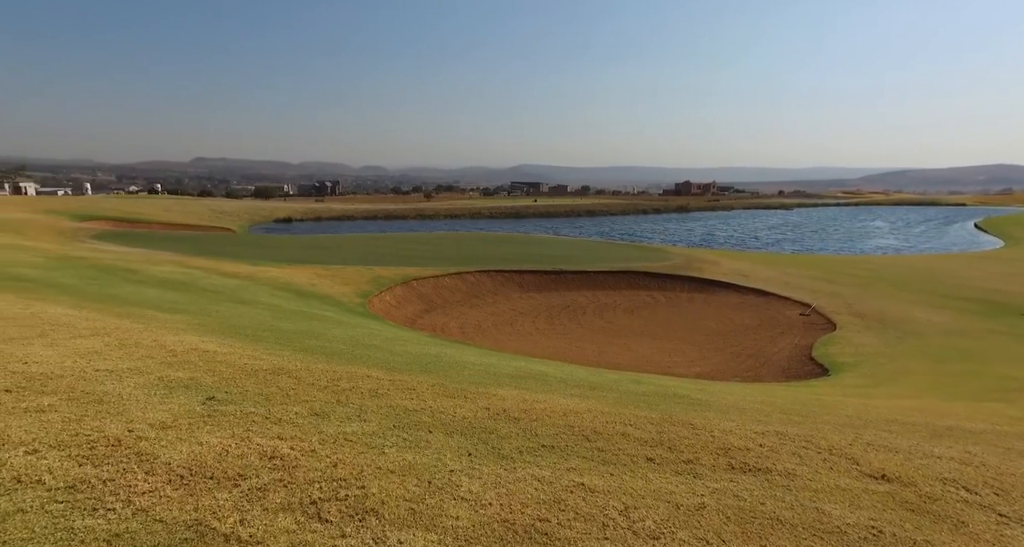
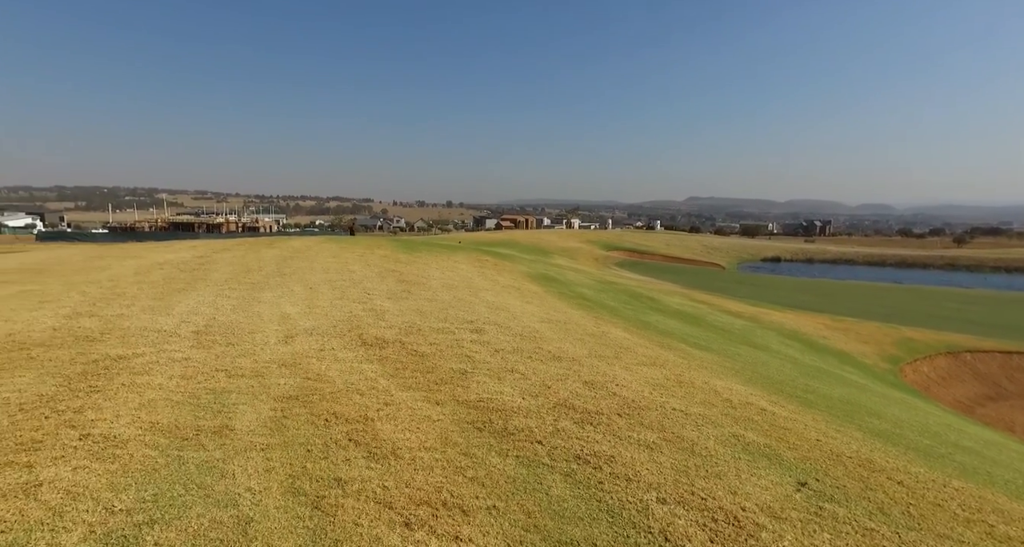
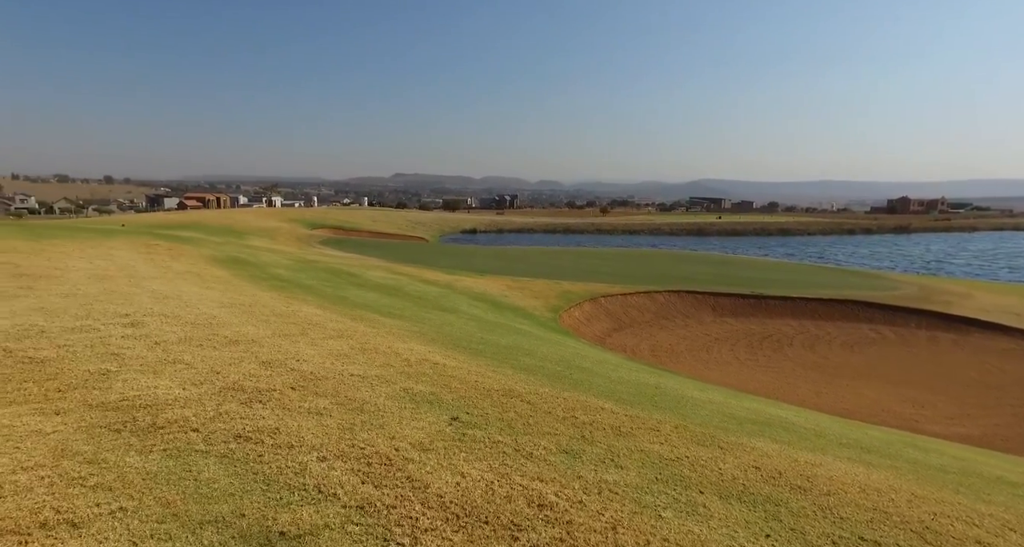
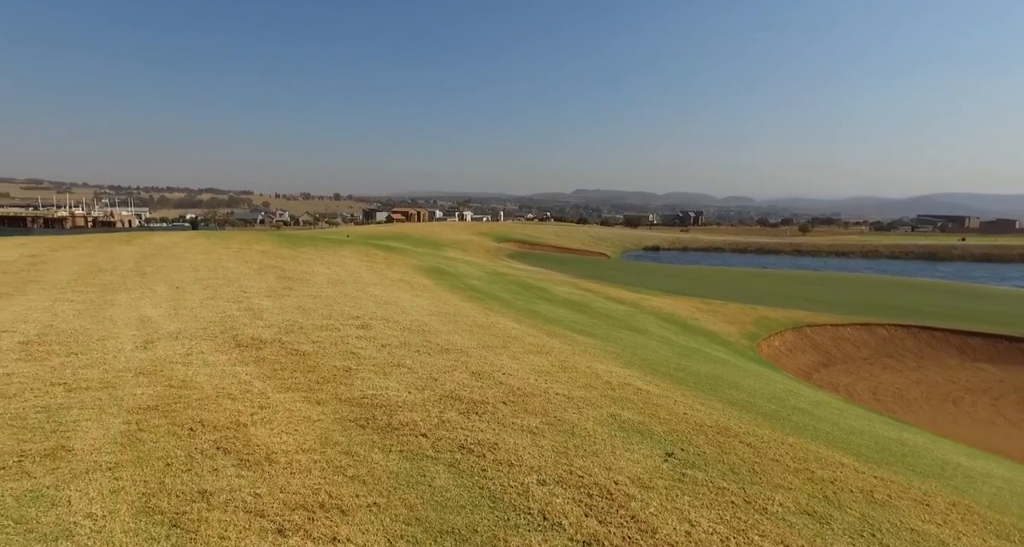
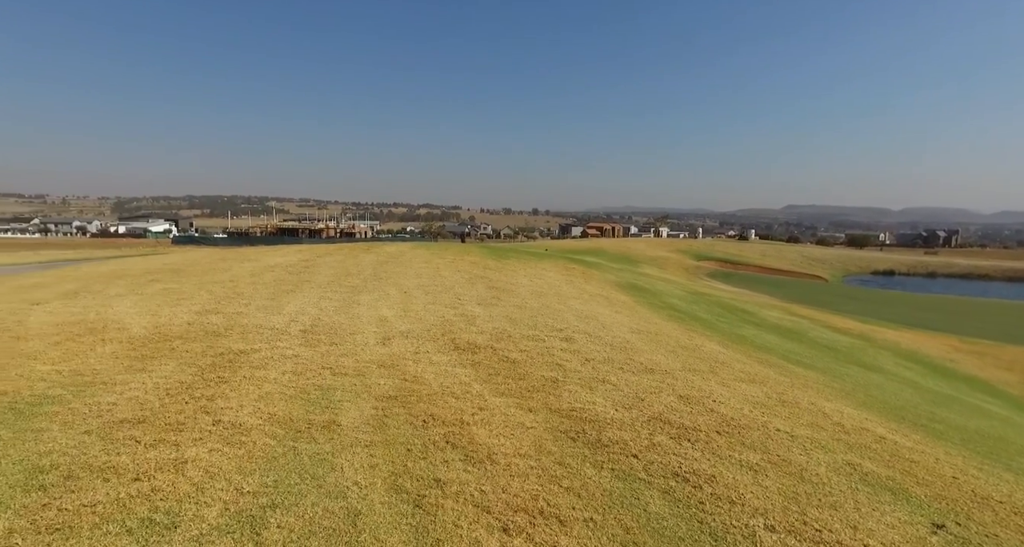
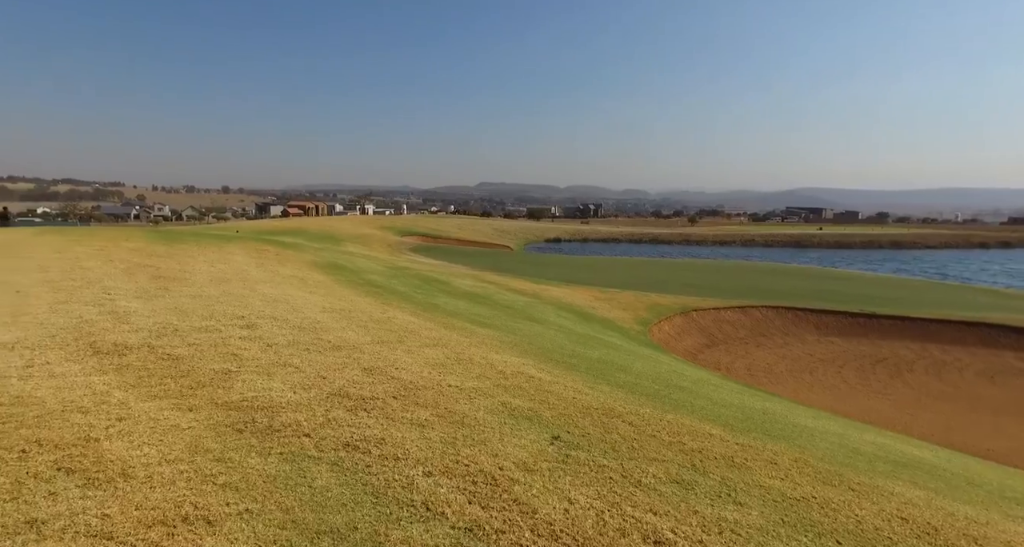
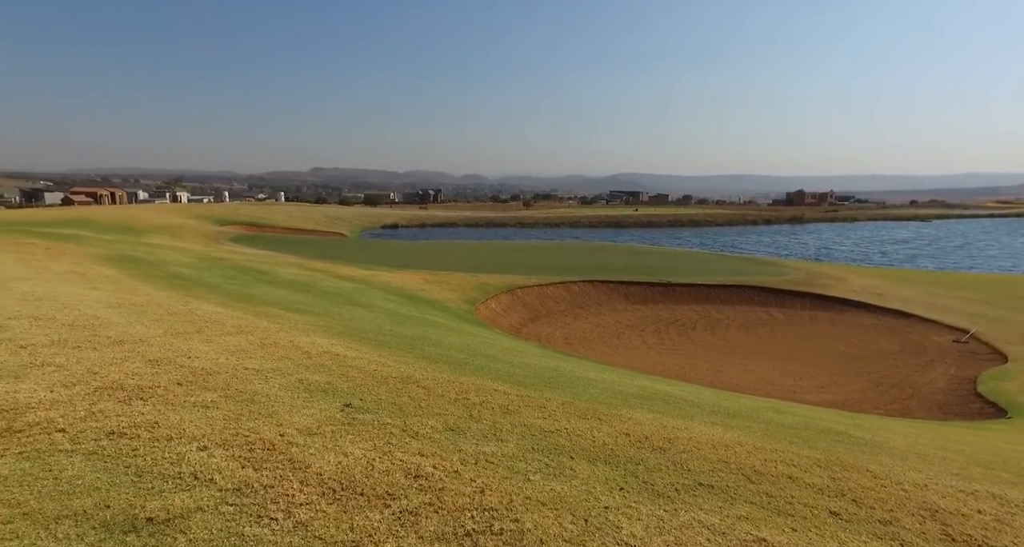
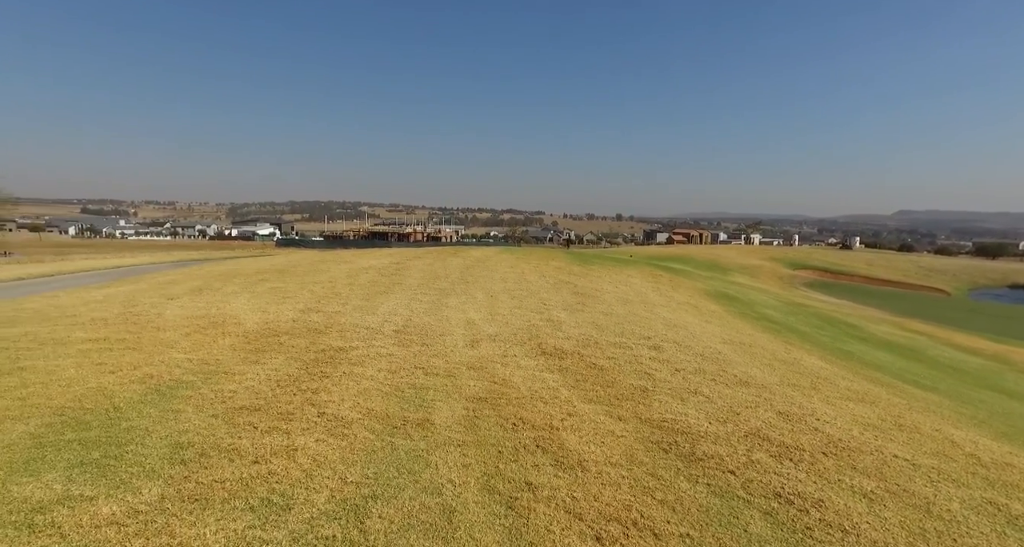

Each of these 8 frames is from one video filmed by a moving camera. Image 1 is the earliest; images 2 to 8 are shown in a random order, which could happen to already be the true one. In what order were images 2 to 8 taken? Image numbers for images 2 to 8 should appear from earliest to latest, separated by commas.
7, 3, 6, 4, 2, 5, 8
